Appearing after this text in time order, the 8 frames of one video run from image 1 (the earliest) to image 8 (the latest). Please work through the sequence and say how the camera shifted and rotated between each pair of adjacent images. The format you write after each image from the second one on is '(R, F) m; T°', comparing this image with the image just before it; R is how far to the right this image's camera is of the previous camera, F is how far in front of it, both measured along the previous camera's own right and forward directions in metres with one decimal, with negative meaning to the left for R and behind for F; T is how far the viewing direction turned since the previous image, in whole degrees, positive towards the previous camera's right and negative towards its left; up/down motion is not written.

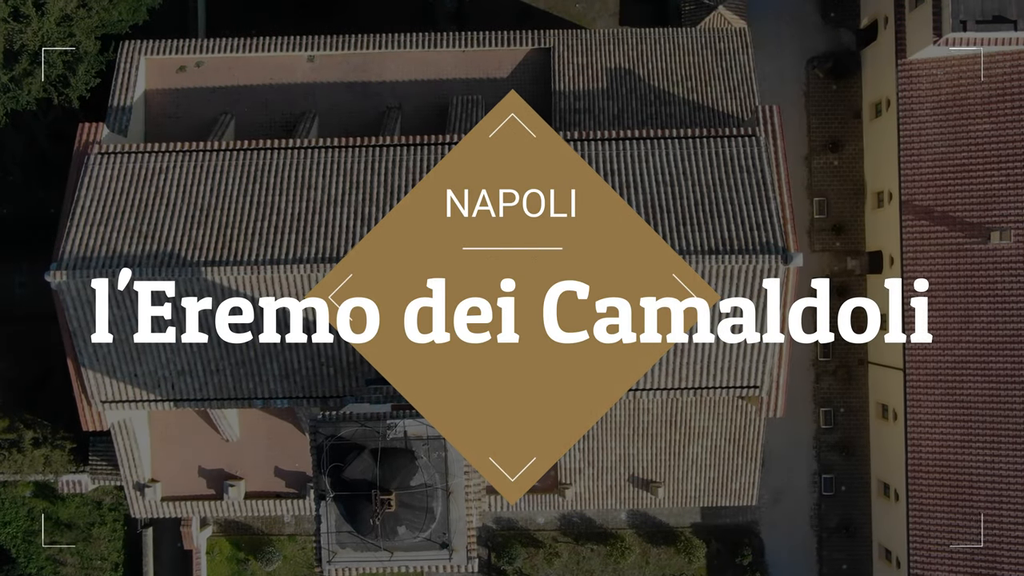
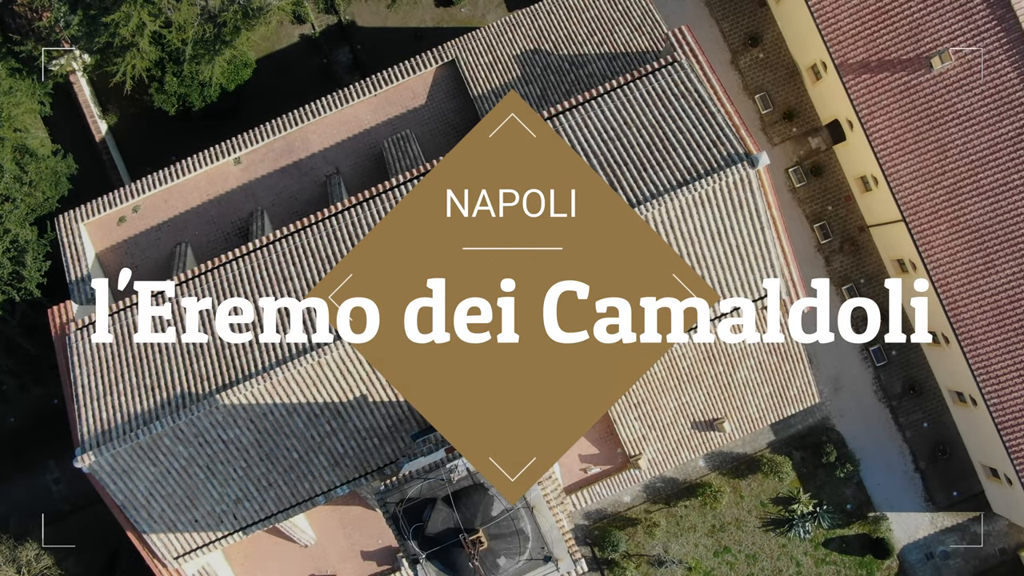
(0.0, 0.0) m; 0°
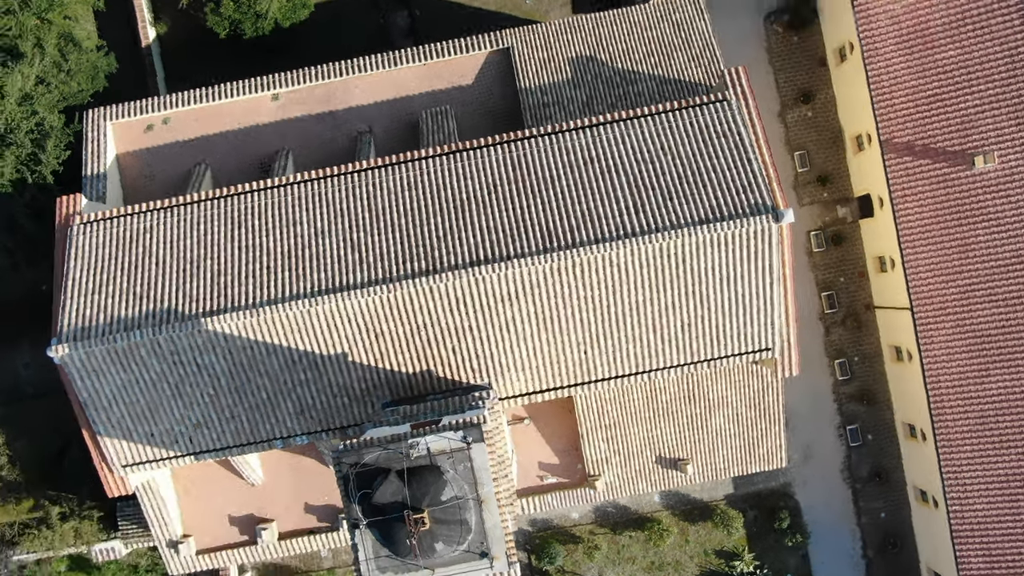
(+0.1, 0.0) m; 0°
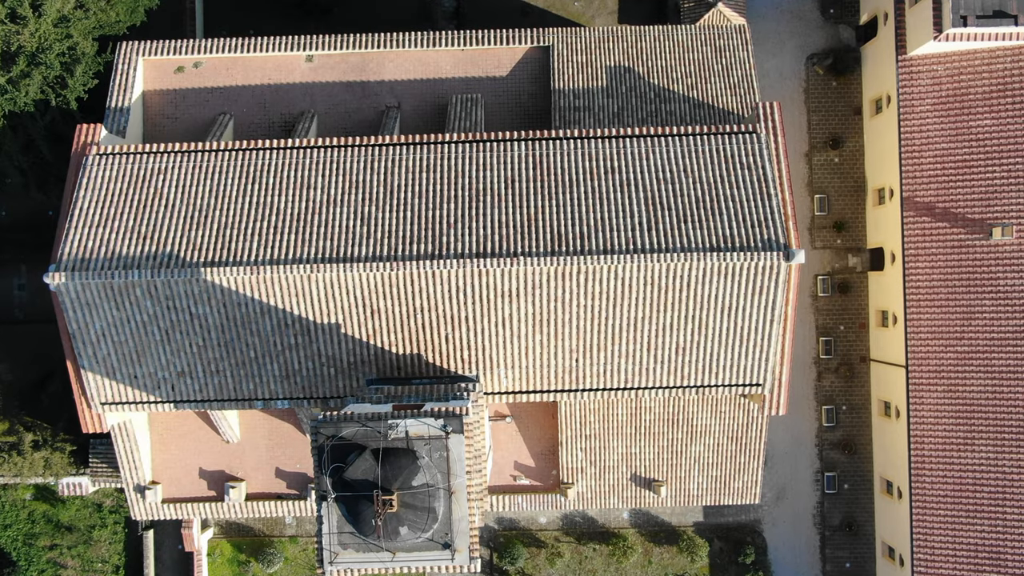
(-0.1, +0.1) m; 0°
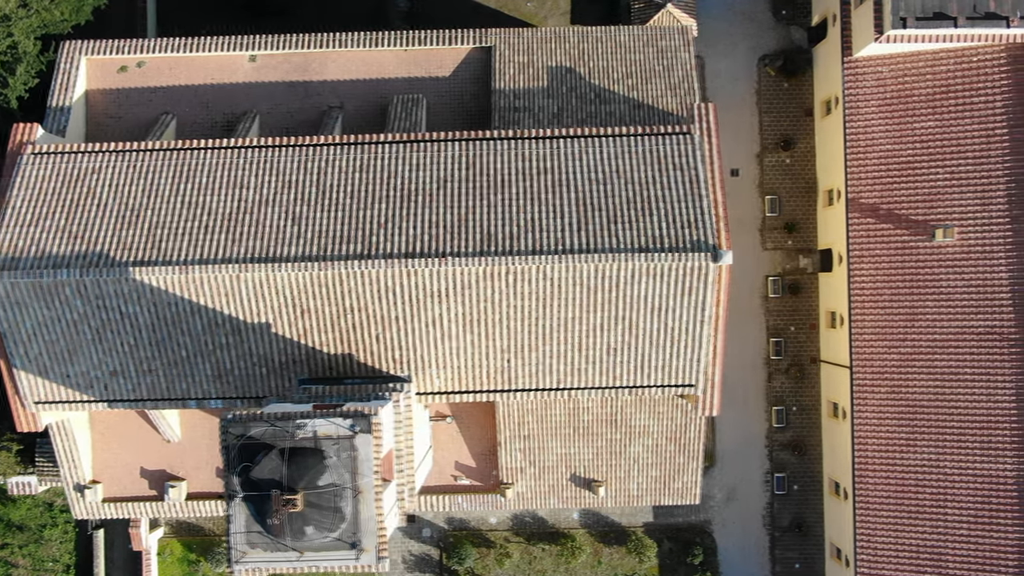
(+1.6, 0.0) m; 0°
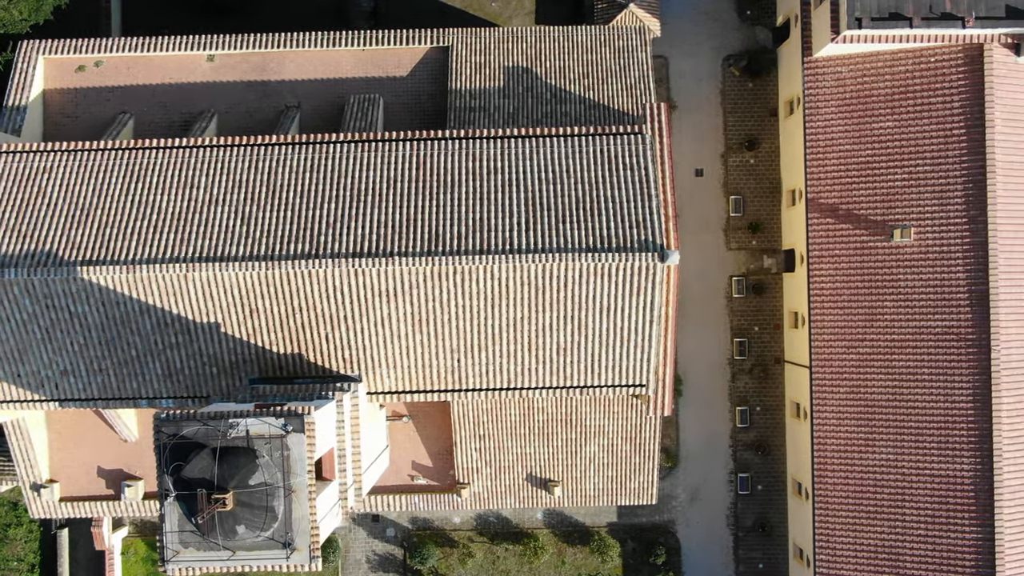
(+1.2, 0.0) m; 0°
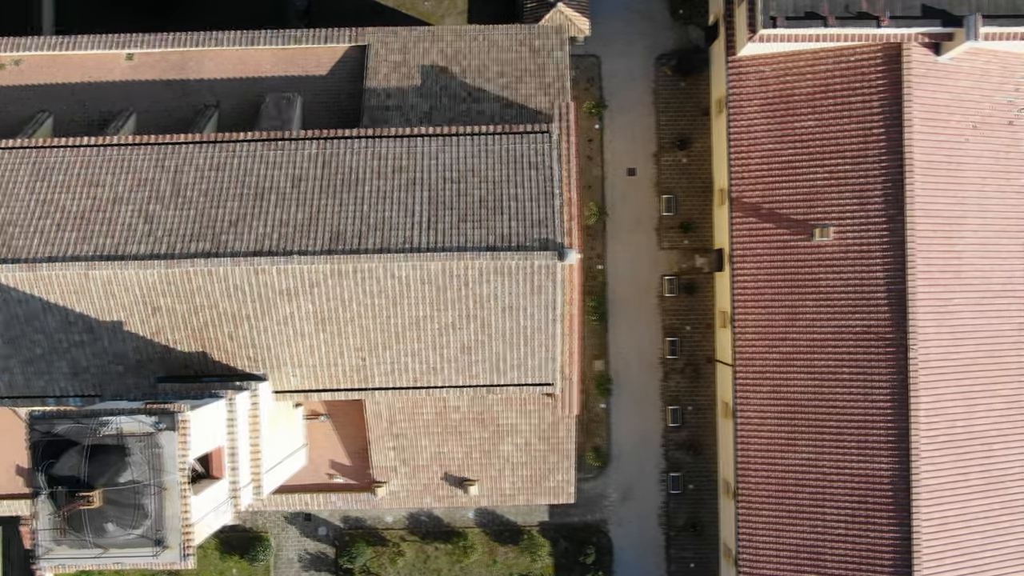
(+2.2, 0.0) m; 0°
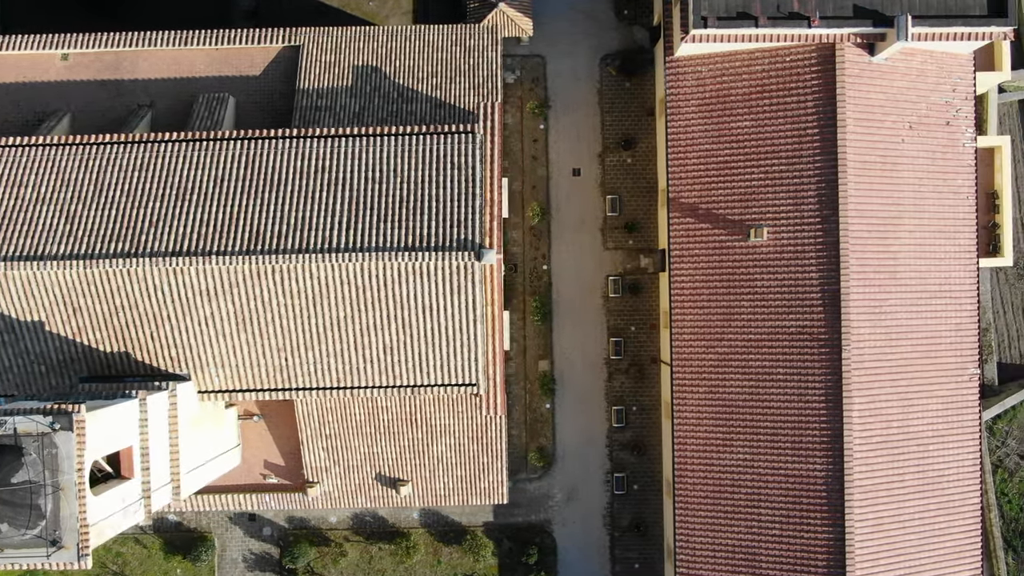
(+1.8, 0.0) m; 0°
